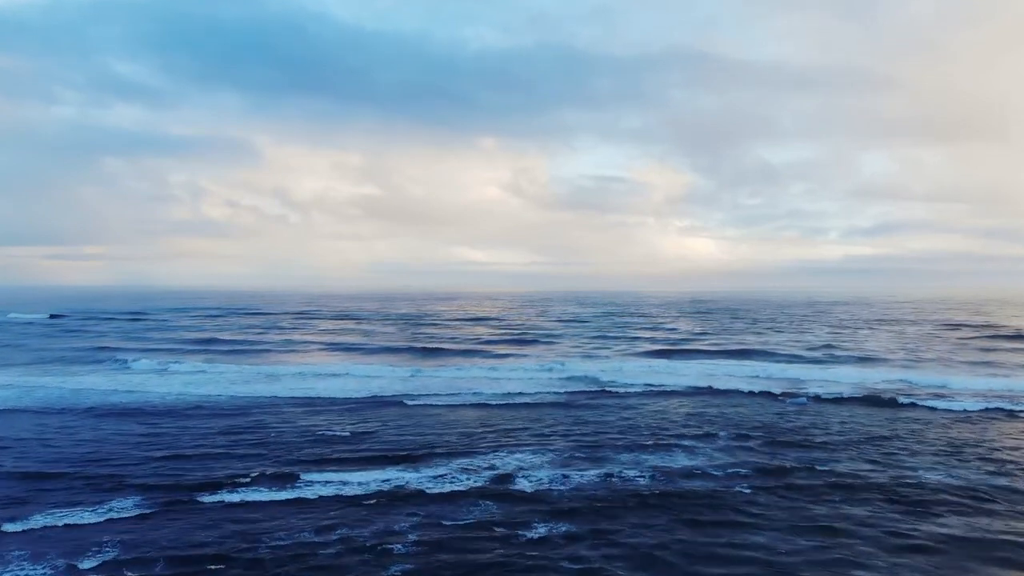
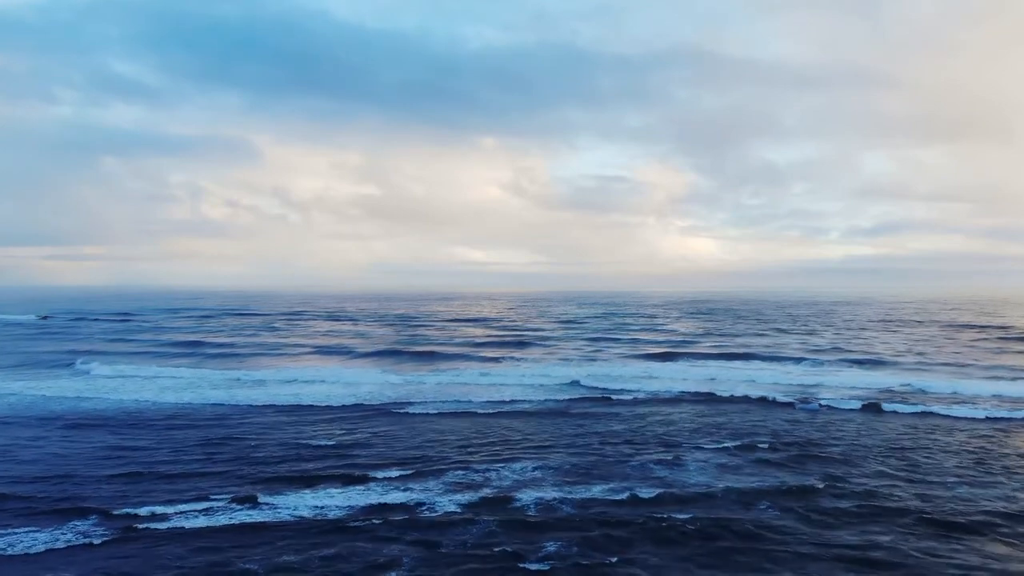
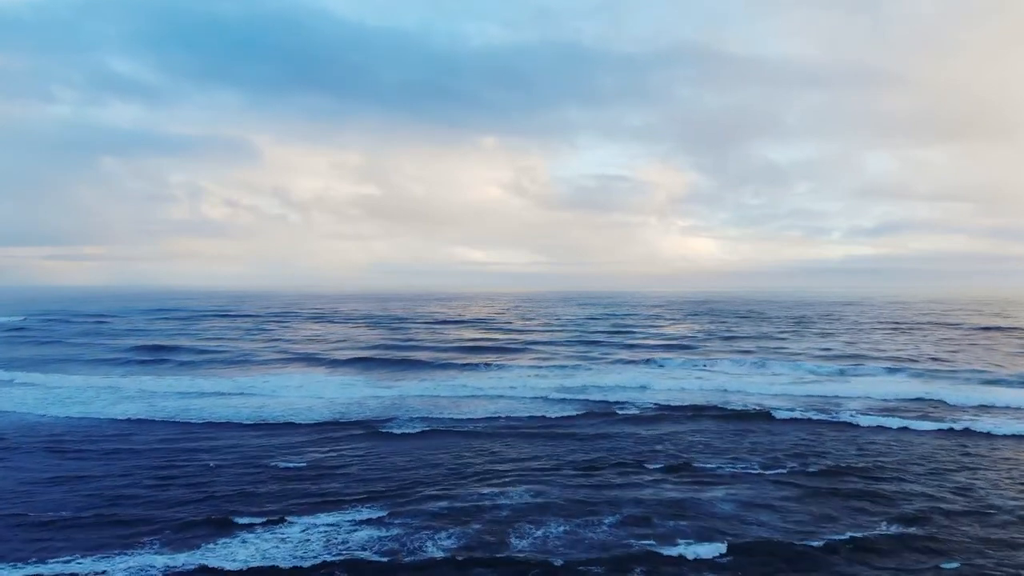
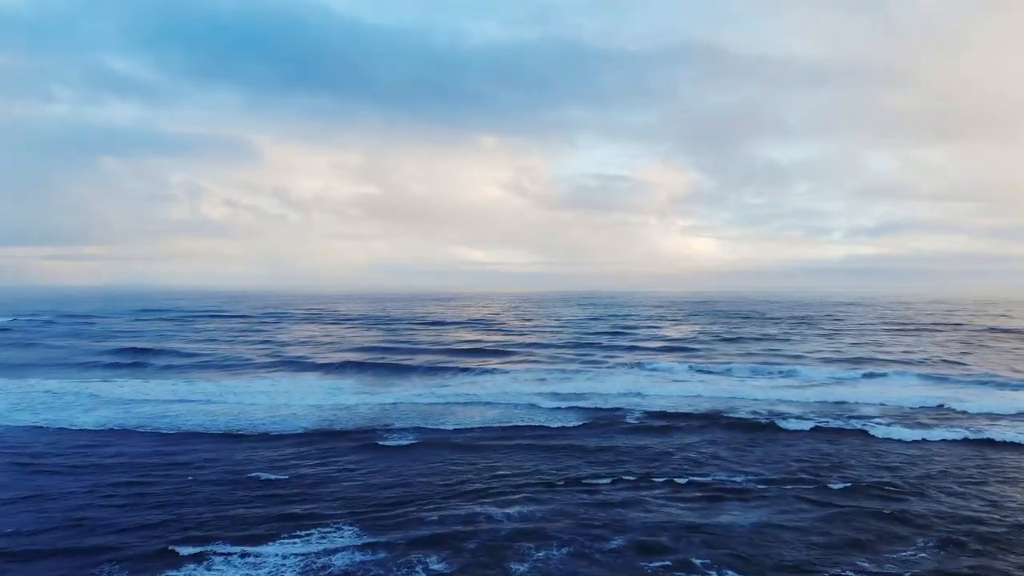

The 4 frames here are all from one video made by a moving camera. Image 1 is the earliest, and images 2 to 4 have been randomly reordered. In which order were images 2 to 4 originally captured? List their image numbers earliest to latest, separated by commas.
2, 3, 4
